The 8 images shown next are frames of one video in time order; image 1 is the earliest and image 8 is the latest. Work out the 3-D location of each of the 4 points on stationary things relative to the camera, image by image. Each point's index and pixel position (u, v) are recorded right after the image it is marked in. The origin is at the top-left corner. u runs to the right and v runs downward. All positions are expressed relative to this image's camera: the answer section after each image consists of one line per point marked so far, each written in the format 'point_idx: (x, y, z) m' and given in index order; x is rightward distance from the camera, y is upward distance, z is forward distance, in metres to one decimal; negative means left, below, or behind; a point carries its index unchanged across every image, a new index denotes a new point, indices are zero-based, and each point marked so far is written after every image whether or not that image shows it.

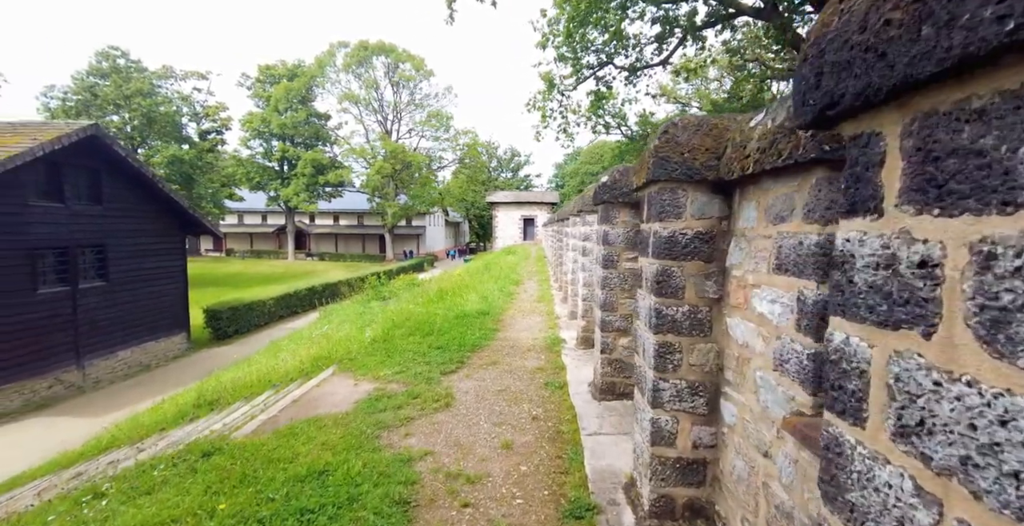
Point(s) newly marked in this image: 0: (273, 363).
0: (-3.7, -1.5, +7.7) m
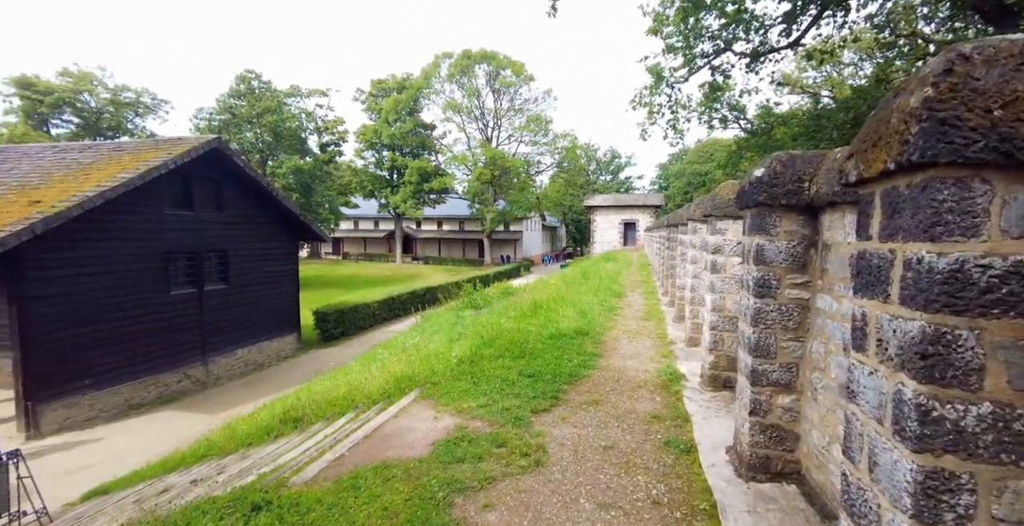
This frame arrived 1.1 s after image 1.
0: (-2.3, -1.7, +7.4) m
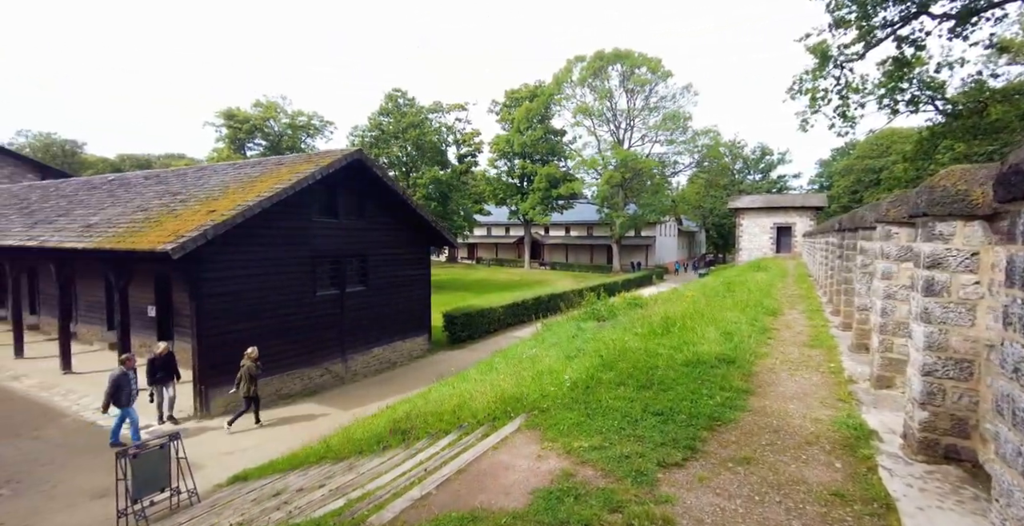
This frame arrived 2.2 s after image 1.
0: (-0.5, -1.8, +7.1) m
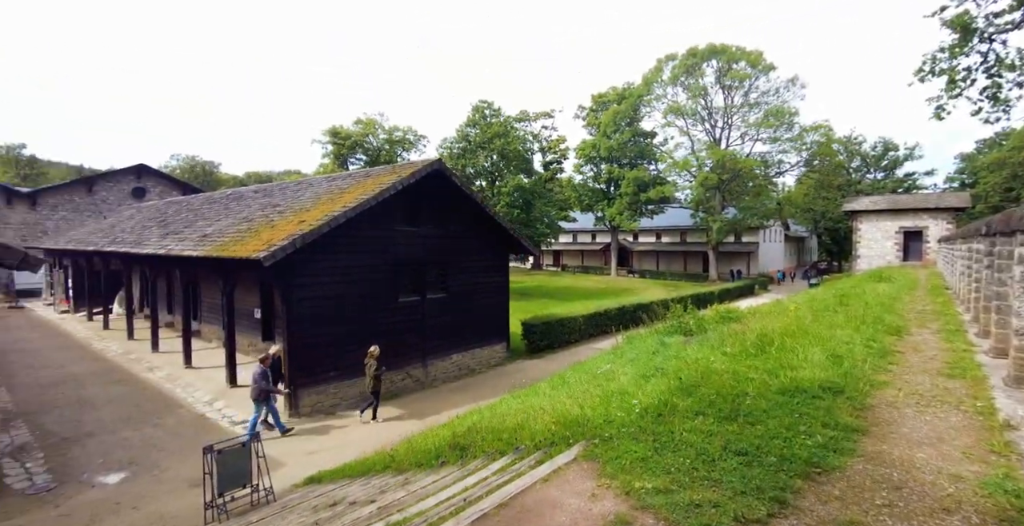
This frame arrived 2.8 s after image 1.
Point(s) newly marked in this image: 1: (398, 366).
0: (+0.4, -1.9, +6.7) m
1: (-2.8, -2.5, +12.2) m
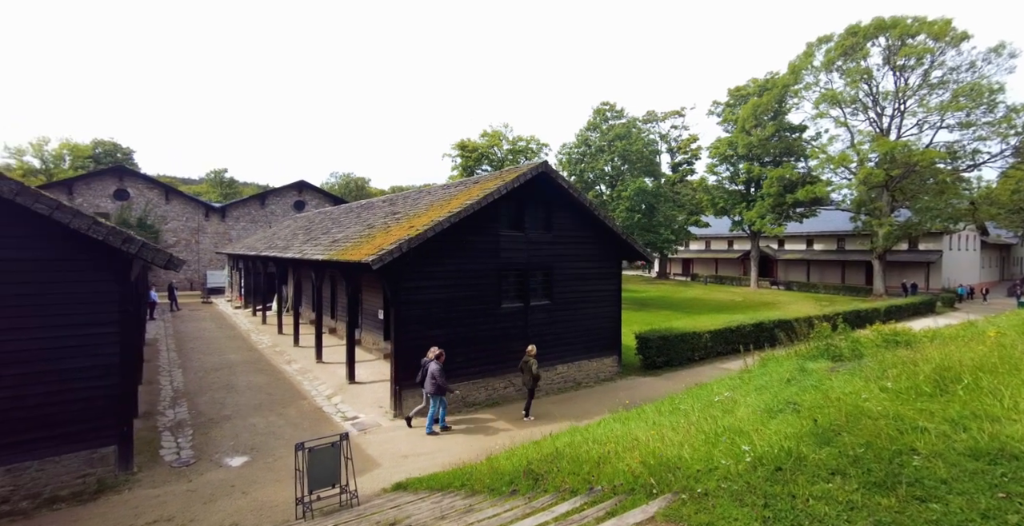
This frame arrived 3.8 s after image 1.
0: (+1.5, -1.9, +5.8) m
1: (-0.3, -2.7, +11.9) m
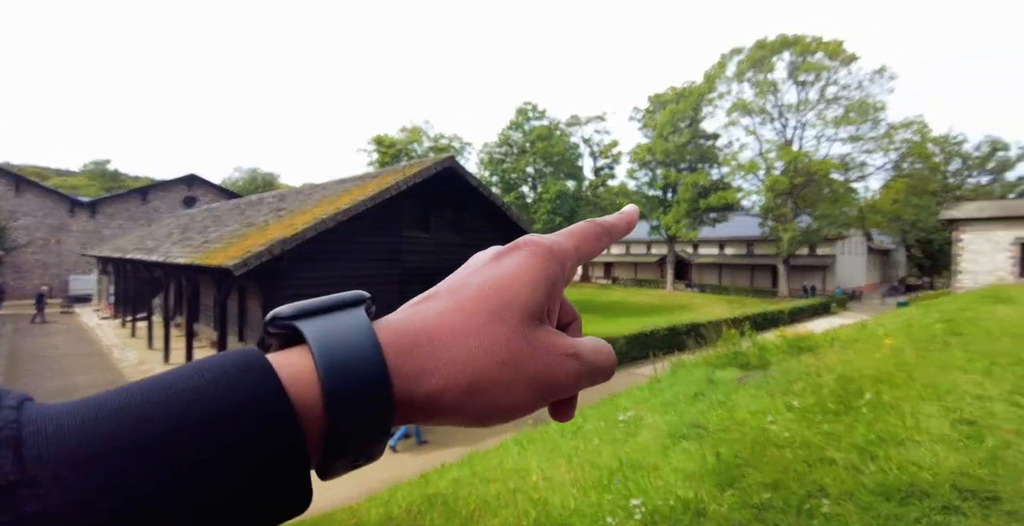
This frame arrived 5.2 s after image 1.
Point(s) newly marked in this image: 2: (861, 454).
0: (+0.3, -2.0, +5.1) m
1: (-2.3, -2.8, +10.9) m
2: (+2.3, -1.3, +3.2) m
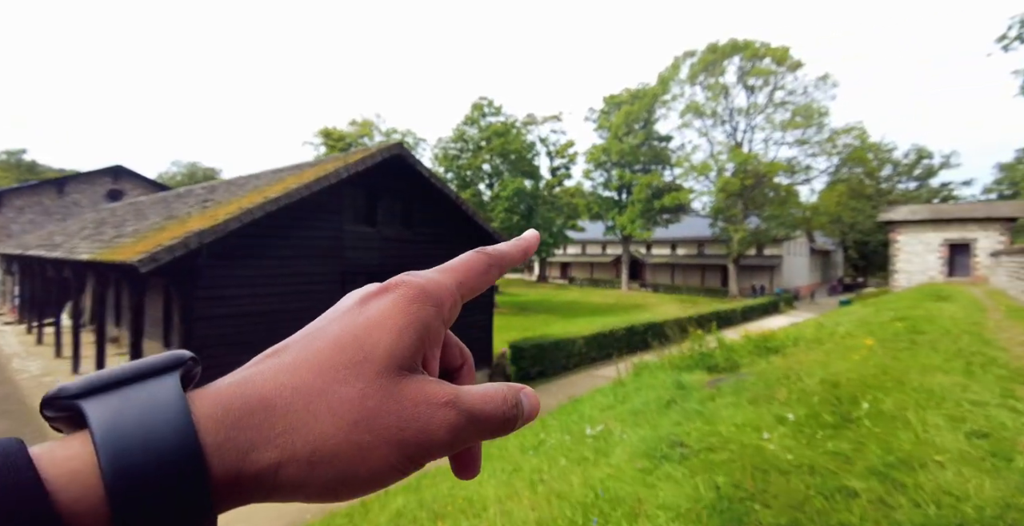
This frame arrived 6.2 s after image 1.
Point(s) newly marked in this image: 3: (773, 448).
0: (-0.1, -1.9, +4.3) m
1: (-3.3, -2.7, +9.9) m
2: (+2.0, -1.2, +2.7) m
3: (+1.8, -1.3, +3.4) m
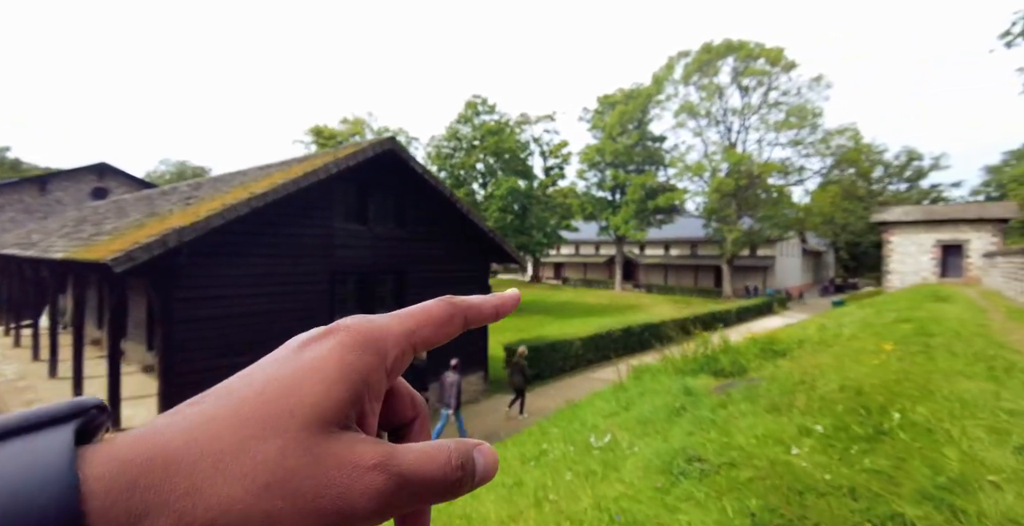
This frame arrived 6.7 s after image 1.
0: (-0.1, -1.9, +4.0) m
1: (-3.3, -2.7, +9.5) m
2: (+2.1, -1.2, +2.4) m
3: (+1.8, -1.3, +3.1) m
